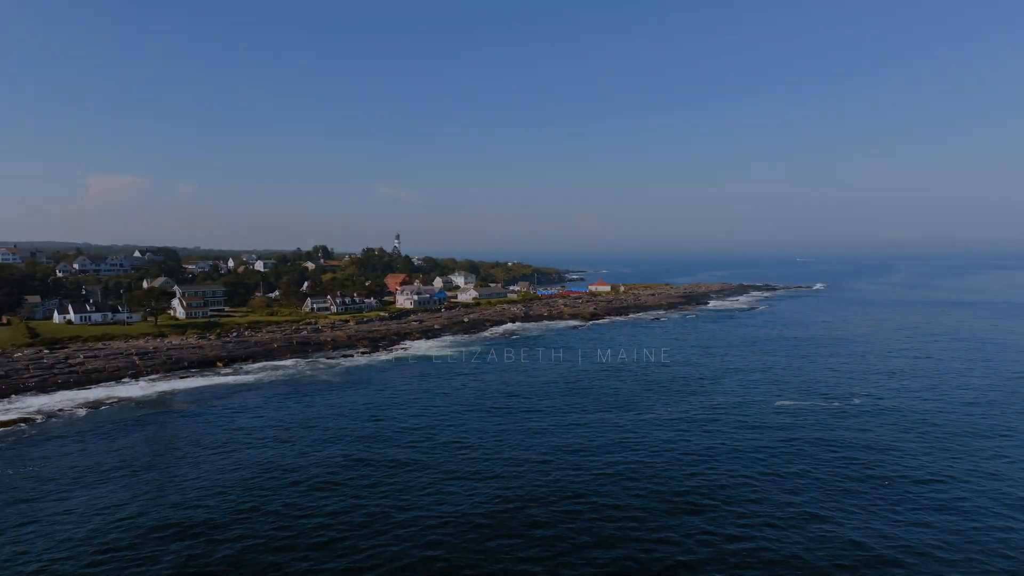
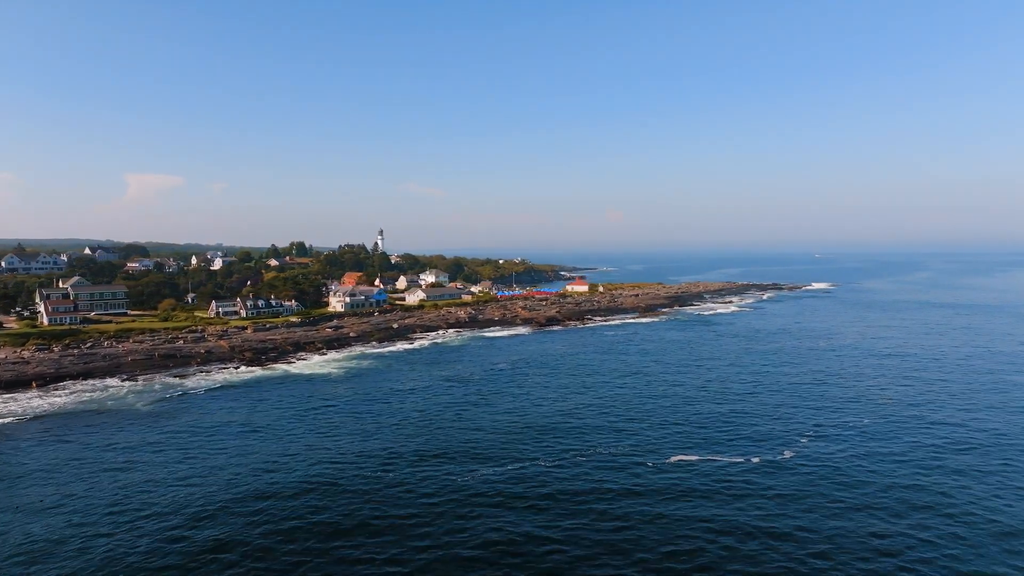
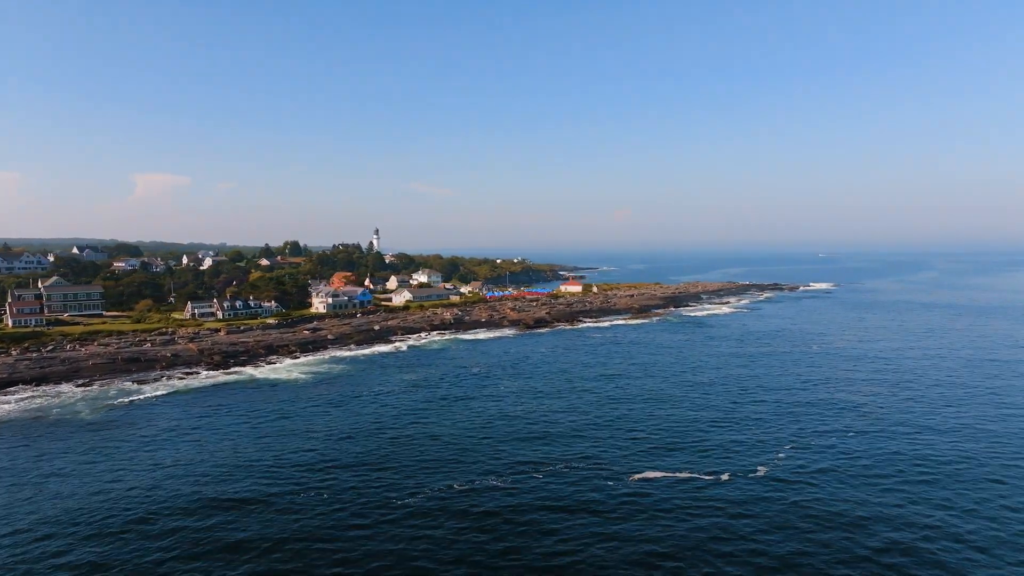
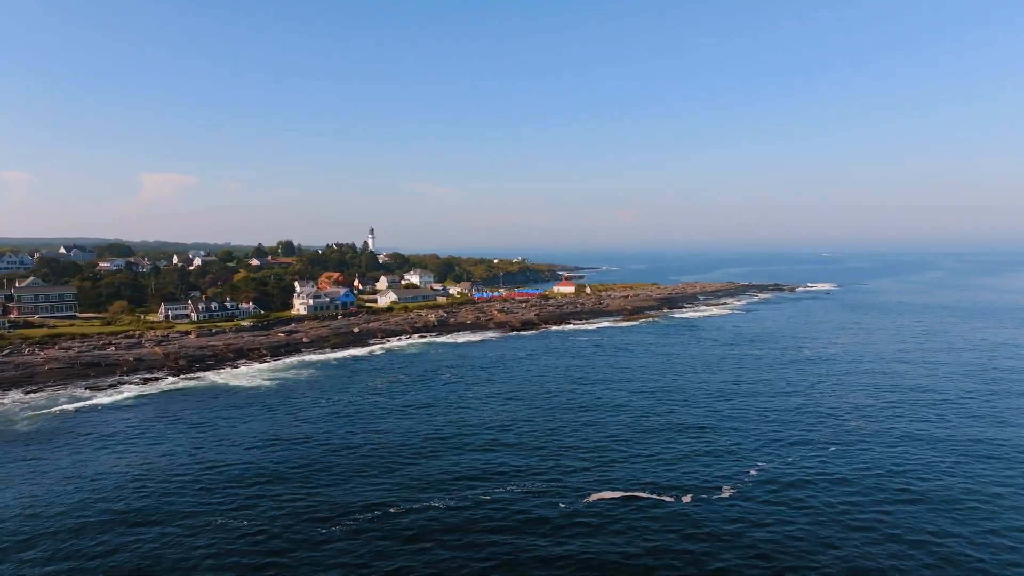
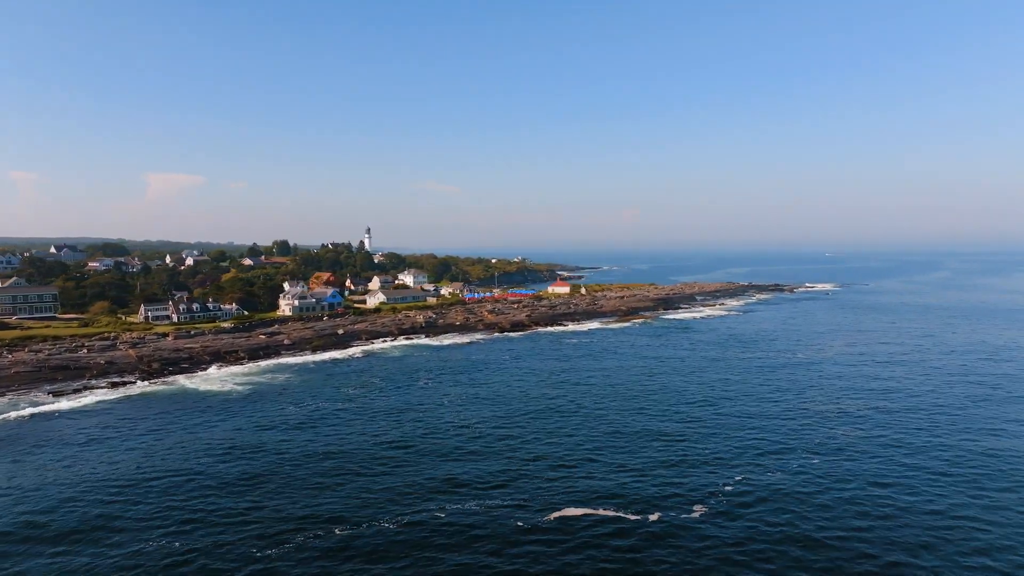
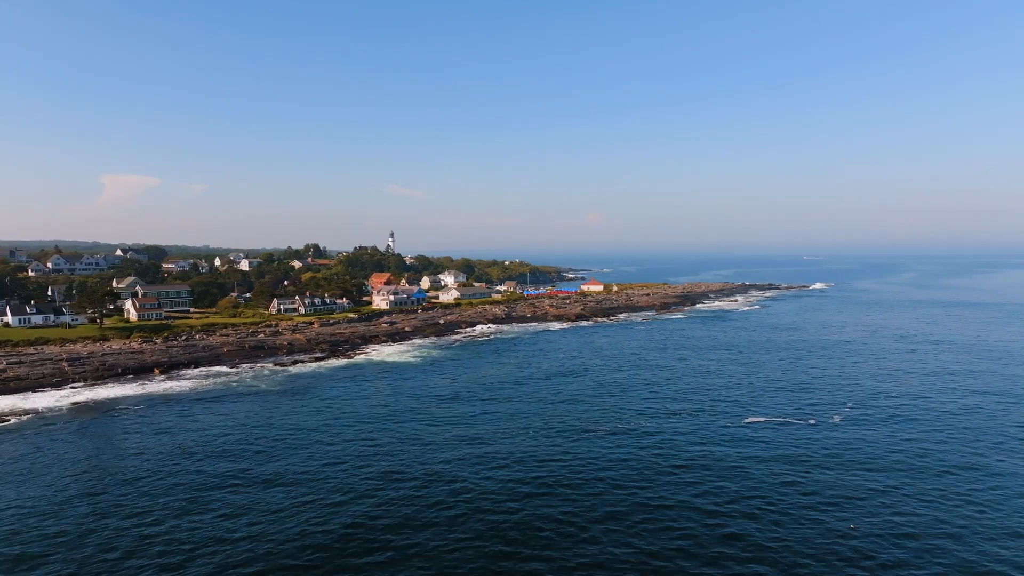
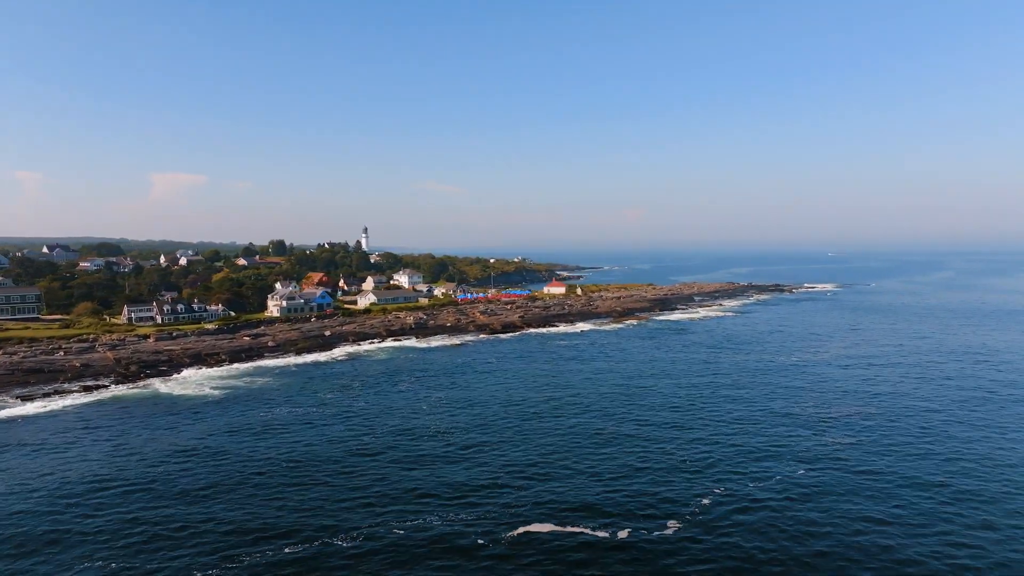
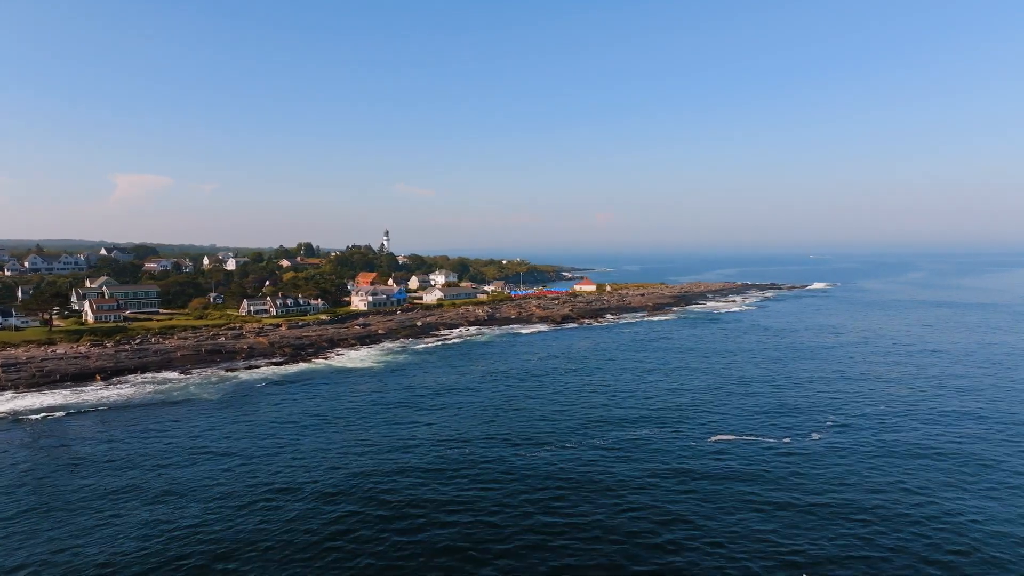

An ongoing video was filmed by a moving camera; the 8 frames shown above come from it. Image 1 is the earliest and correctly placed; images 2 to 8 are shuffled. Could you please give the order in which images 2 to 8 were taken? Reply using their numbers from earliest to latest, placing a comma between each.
6, 8, 2, 3, 4, 5, 7
